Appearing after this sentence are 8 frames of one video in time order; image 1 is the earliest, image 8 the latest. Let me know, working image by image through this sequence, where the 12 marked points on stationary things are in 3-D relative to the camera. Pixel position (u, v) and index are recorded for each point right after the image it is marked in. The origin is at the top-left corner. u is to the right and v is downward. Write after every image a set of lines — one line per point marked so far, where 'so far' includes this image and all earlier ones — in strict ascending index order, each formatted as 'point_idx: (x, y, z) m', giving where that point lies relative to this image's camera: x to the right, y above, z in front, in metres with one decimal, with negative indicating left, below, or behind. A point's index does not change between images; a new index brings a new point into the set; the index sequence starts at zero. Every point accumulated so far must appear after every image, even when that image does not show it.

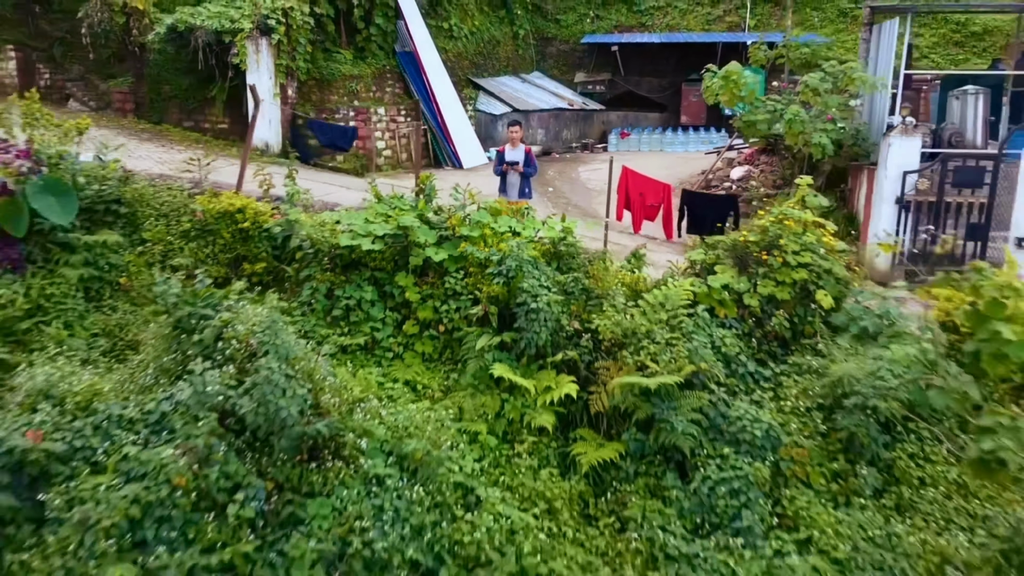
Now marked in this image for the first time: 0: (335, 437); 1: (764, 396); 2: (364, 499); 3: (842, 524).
0: (-0.7, -0.6, +3.4) m
1: (+1.2, -0.5, +3.7) m
2: (-0.6, -0.8, +3.2) m
3: (+1.4, -0.9, +3.3) m
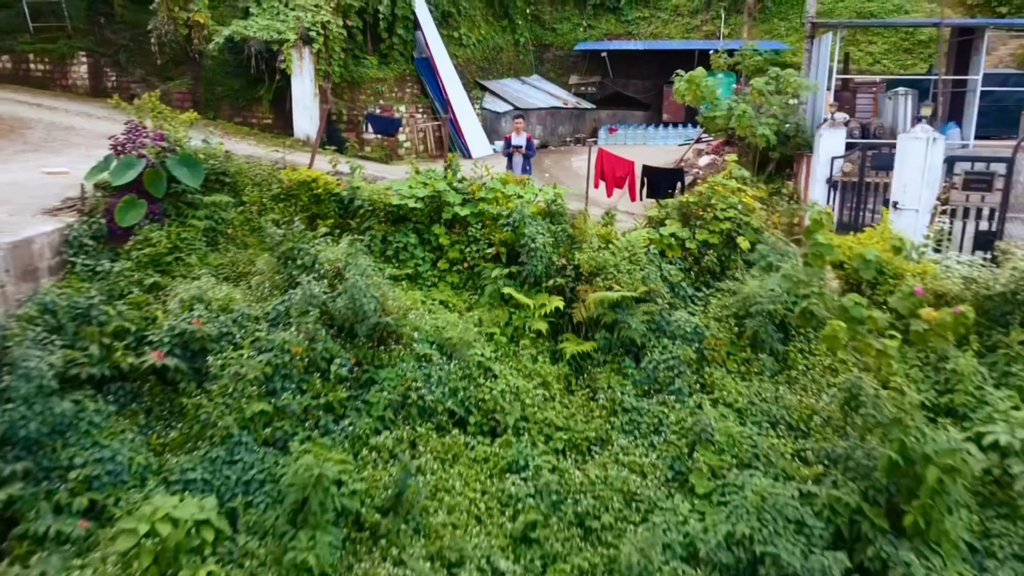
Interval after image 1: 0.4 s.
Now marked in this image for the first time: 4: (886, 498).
0: (-0.7, -0.2, +4.8) m
1: (+1.2, -0.1, +5.2) m
2: (-0.6, -0.5, +4.7) m
3: (+1.4, -0.6, +4.8) m
4: (+1.9, -1.0, +4.1) m
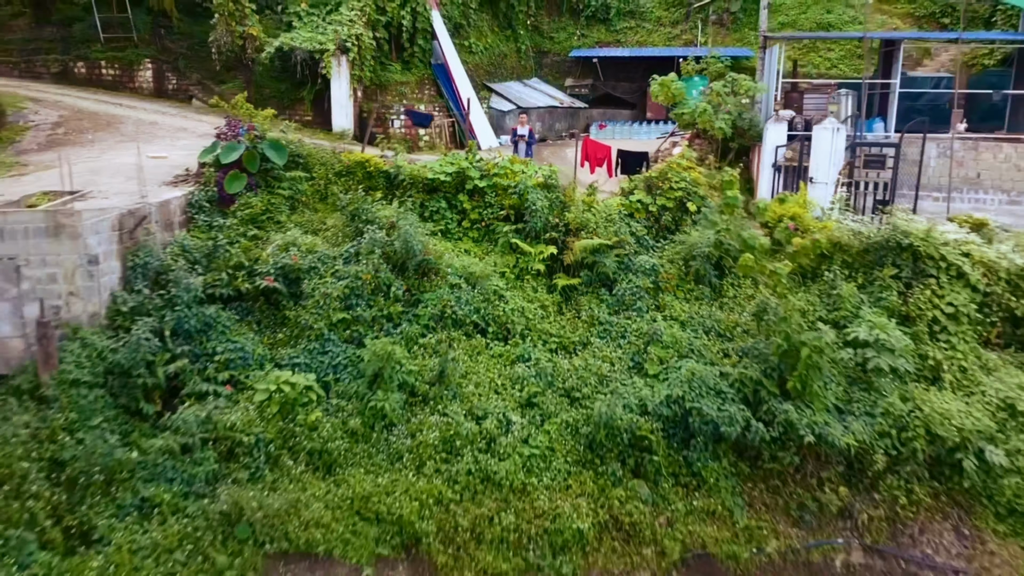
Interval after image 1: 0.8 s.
0: (-0.6, +0.2, +6.7) m
1: (+1.3, +0.3, +7.0) m
2: (-0.5, -0.1, +6.5) m
3: (+1.4, -0.2, +6.6) m
4: (+1.9, -0.6, +5.9) m
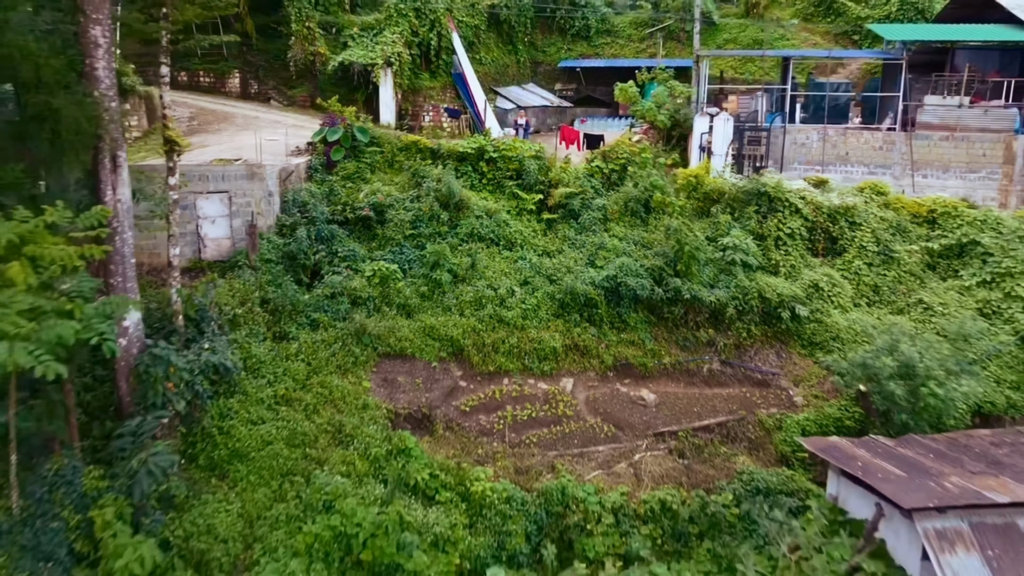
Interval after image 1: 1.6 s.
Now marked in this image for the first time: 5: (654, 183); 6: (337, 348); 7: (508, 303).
0: (-0.6, +1.1, +10.6) m
1: (+1.3, +1.2, +11.0) m
2: (-0.5, +0.9, +10.5) m
3: (+1.5, +0.8, +10.5) m
4: (+2.0, +0.3, +9.8) m
5: (+1.9, +1.4, +11.0) m
6: (-1.9, -0.6, +8.6) m
7: (0.0, -0.2, +9.5) m
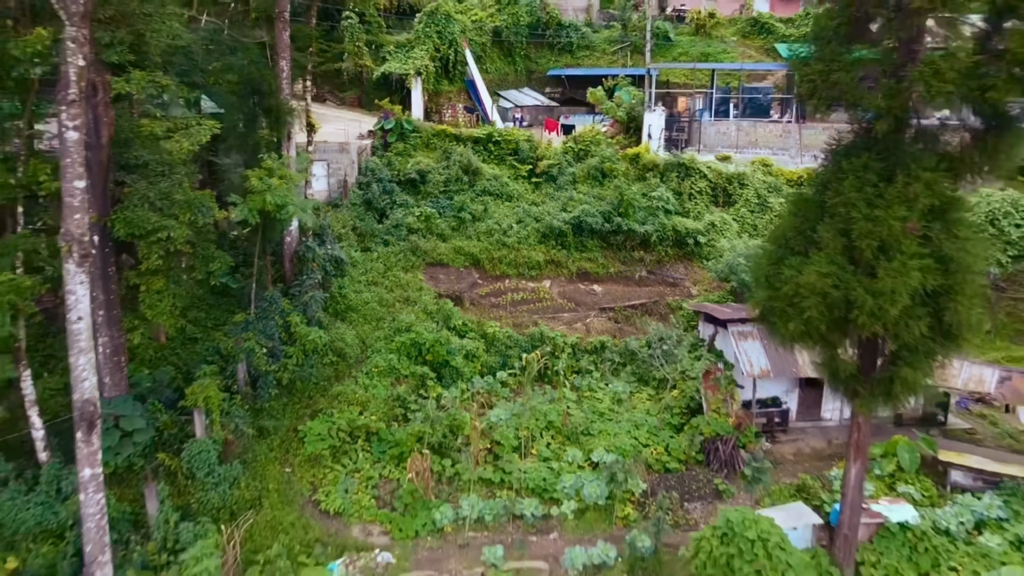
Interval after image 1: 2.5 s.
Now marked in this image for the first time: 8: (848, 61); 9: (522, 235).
0: (-0.6, +2.3, +15.6) m
1: (+1.3, +2.4, +16.0) m
2: (-0.5, +2.0, +15.5) m
3: (+1.5, +1.9, +15.6) m
4: (+1.9, +1.5, +14.8) m
5: (+1.9, +2.6, +16.1) m
6: (-1.9, +0.5, +13.6) m
7: (-0.1, +1.0, +14.5) m
8: (+2.9, +2.0, +6.9) m
9: (+0.2, +1.0, +14.5) m
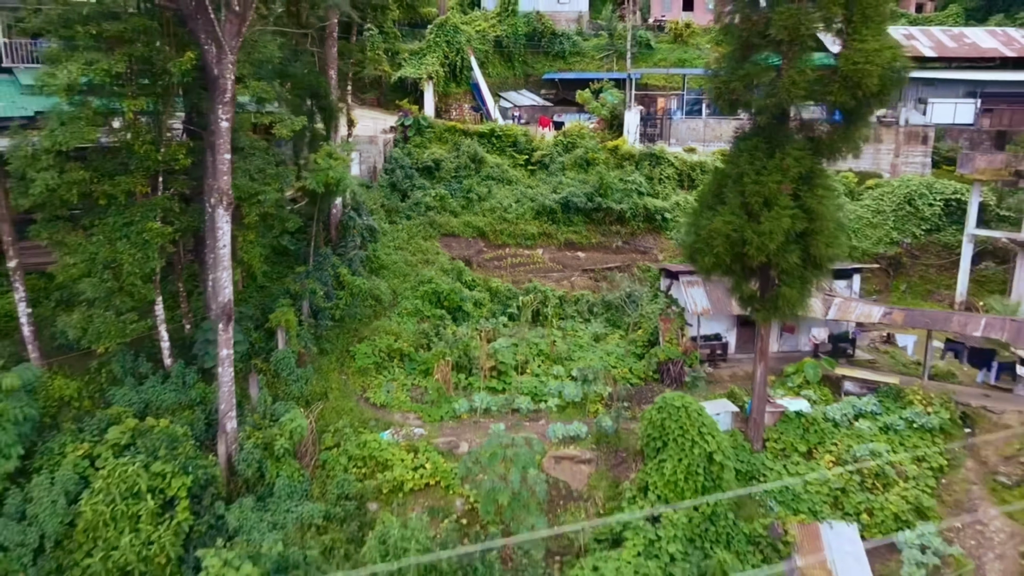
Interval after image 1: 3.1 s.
0: (-0.6, +3.0, +18.7) m
1: (+1.3, +3.1, +19.1) m
2: (-0.5, +2.7, +18.6) m
3: (+1.4, +2.6, +18.7) m
4: (+1.9, +2.2, +18.0) m
5: (+1.9, +3.3, +19.2) m
6: (-1.9, +1.2, +16.7) m
7: (-0.1, +1.7, +17.7) m
8: (+2.9, +2.7, +10.0) m
9: (+0.2, +1.7, +17.6) m
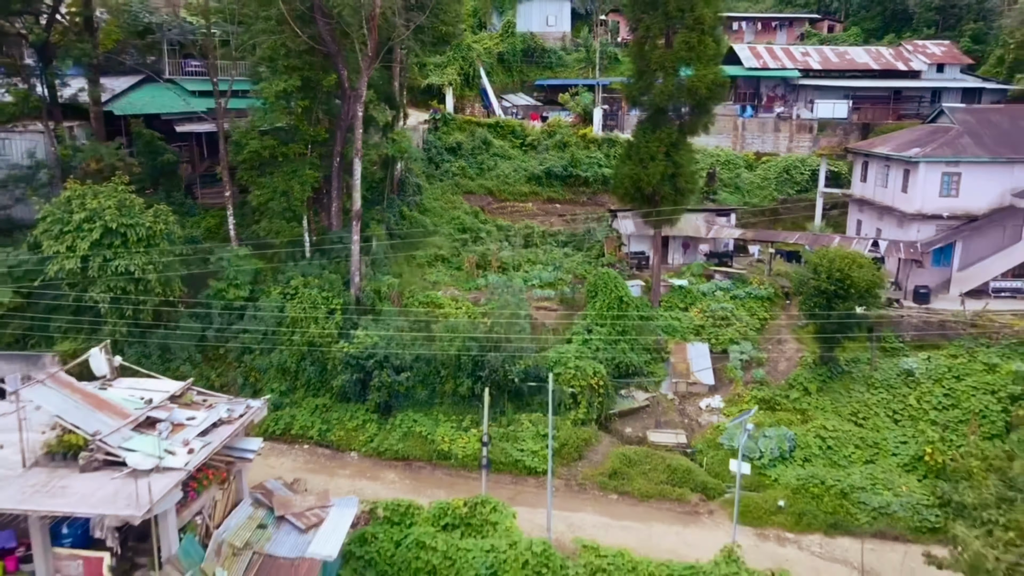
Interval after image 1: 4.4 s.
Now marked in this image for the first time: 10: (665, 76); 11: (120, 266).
0: (-0.7, +4.8, +26.8) m
1: (+1.2, +4.9, +27.2) m
2: (-0.5, +4.6, +26.7) m
3: (+1.4, +4.5, +26.7) m
4: (+1.9, +4.1, +26.0) m
5: (+1.9, +5.2, +27.2) m
6: (-1.9, +3.1, +24.8) m
7: (-0.1, +3.6, +25.7) m
8: (+2.9, +4.6, +18.1) m
9: (+0.2, +3.5, +25.7) m
10: (+3.4, +4.7, +17.8) m
11: (-7.3, +0.4, +14.9) m
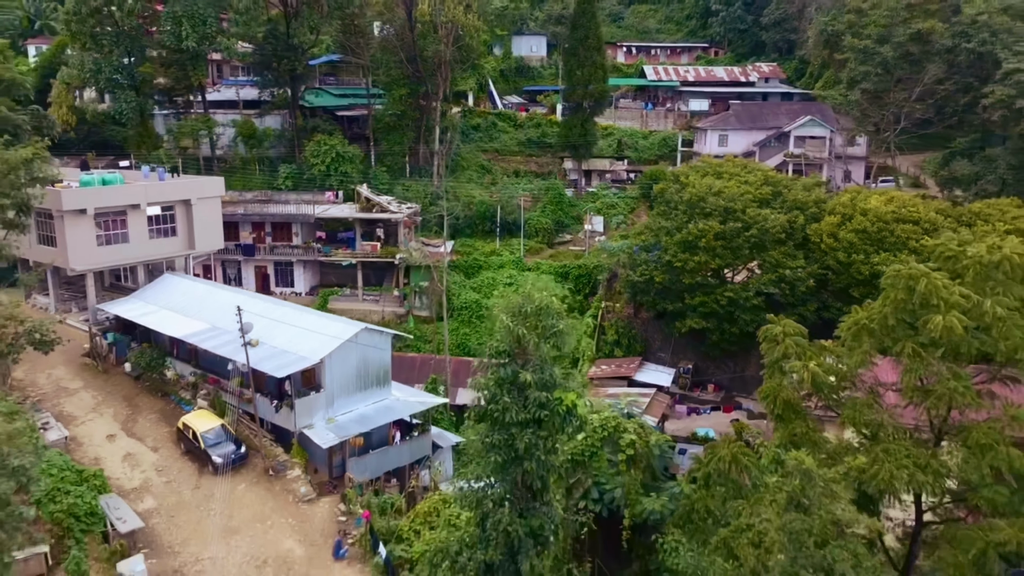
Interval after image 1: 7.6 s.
0: (-0.9, +9.6, +46.9) m
1: (+1.0, +9.7, +47.3) m
2: (-0.7, +9.3, +46.7) m
3: (+1.2, +9.2, +46.8) m
4: (+1.7, +8.8, +46.1) m
5: (+1.7, +9.9, +47.3) m
6: (-2.1, +7.8, +44.8) m
7: (-0.3, +8.3, +45.8) m
8: (+2.7, +9.3, +38.1) m
9: (-0.1, +8.3, +45.7) m
10: (+3.2, +9.5, +37.9) m
11: (-7.4, +5.2, +34.9) m
